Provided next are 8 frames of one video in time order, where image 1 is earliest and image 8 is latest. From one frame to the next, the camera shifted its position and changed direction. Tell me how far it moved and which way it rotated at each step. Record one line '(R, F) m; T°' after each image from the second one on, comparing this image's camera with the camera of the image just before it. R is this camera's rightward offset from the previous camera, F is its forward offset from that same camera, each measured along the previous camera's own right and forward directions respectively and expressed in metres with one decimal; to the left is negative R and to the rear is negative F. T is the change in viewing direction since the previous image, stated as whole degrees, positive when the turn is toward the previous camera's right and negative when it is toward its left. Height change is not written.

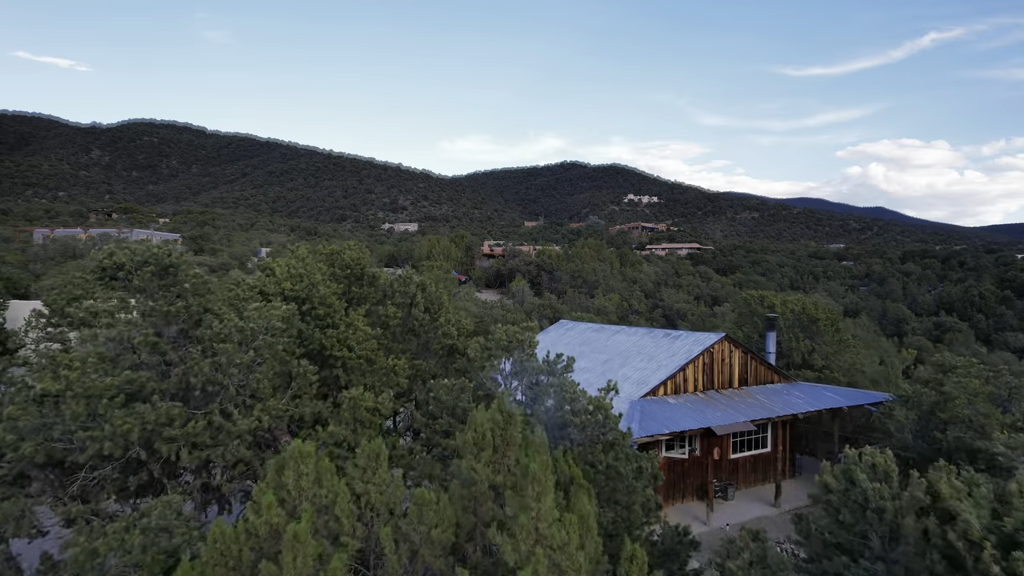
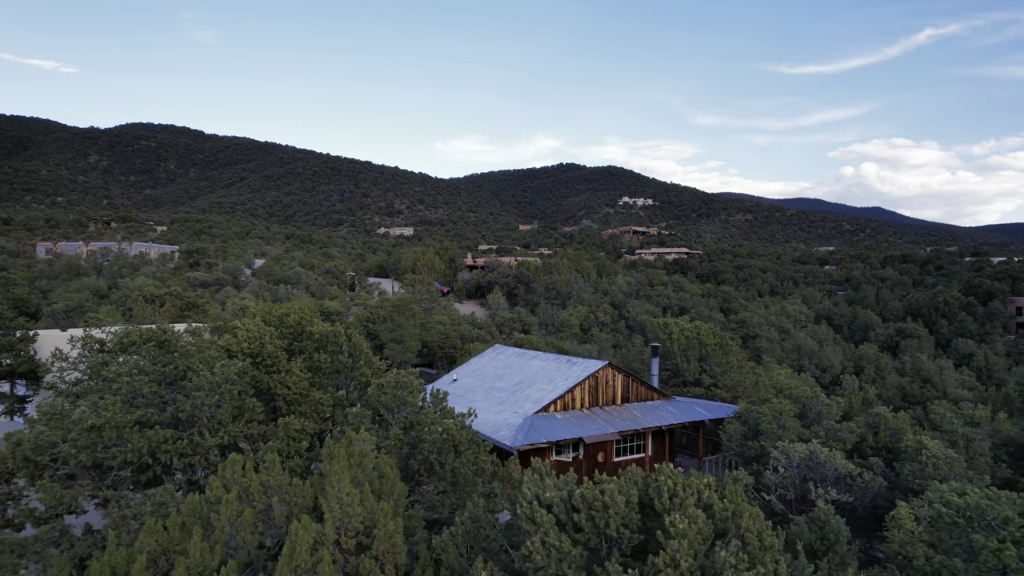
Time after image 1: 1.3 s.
(+1.9, -3.3) m; +1°
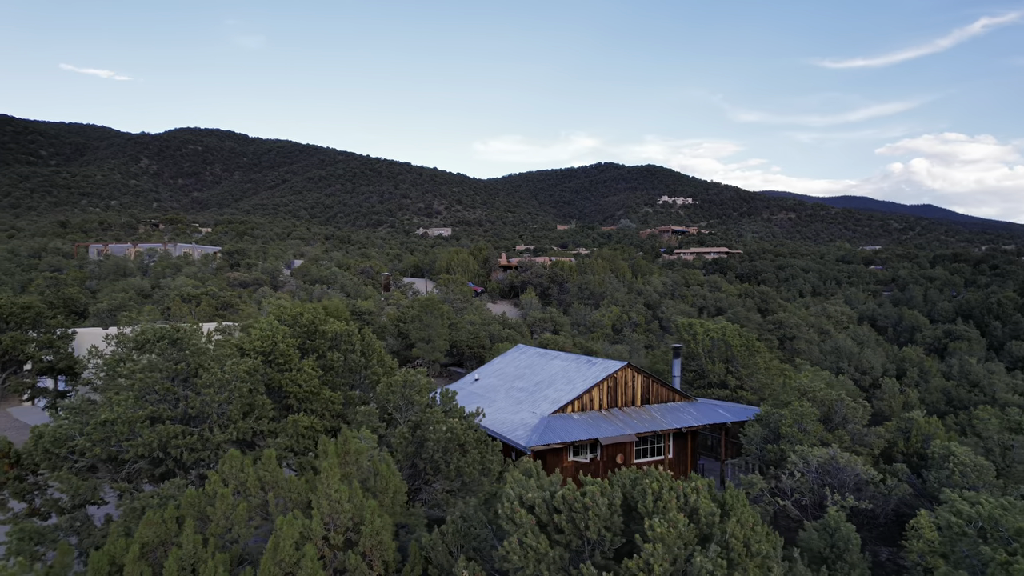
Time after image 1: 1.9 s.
(+0.5, +0.1) m; -3°
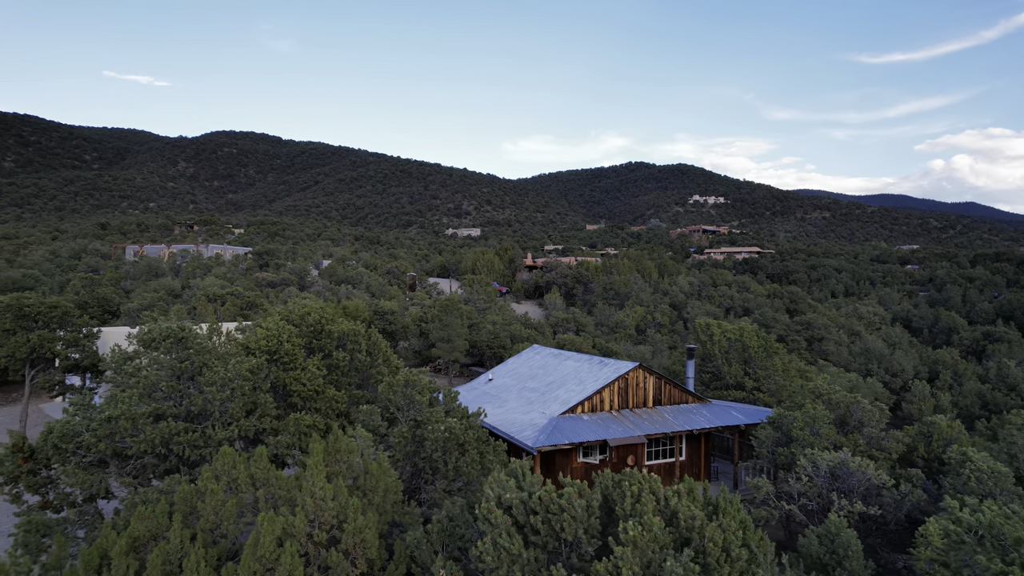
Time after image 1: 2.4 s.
(+0.4, 0.0) m; -3°
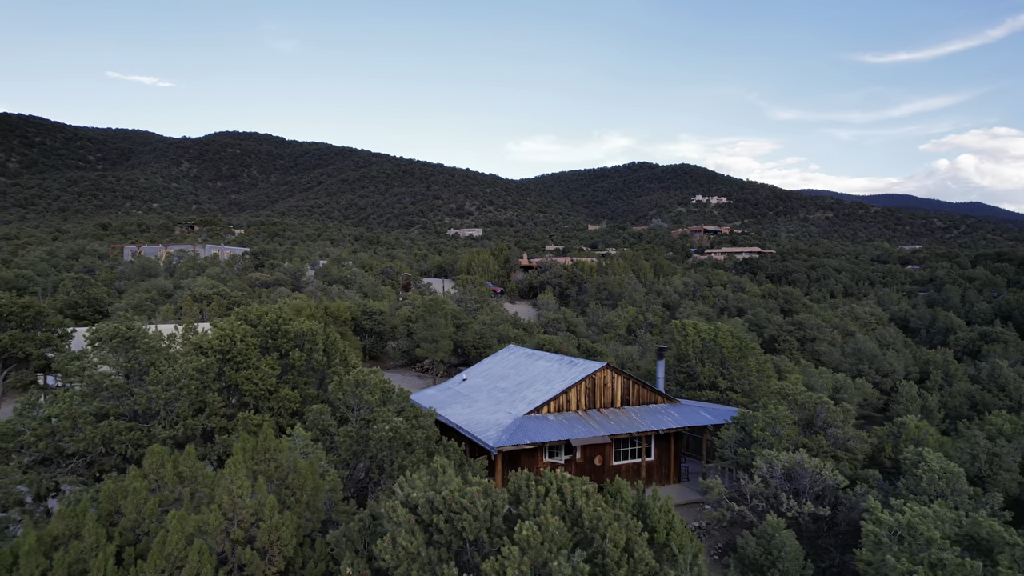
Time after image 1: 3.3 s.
(+0.9, 0.0) m; 0°
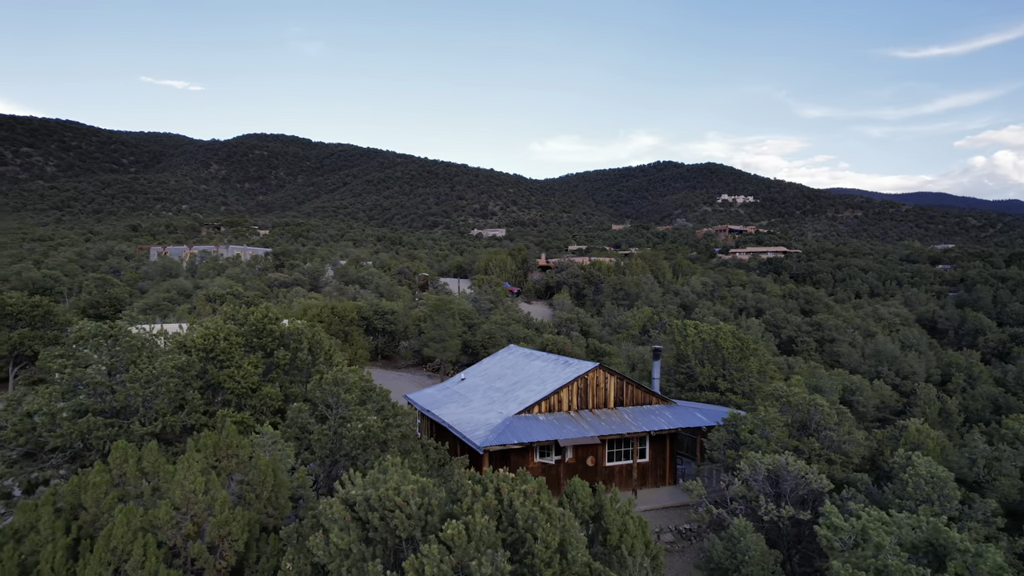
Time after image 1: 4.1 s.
(+0.8, 0.0) m; -2°
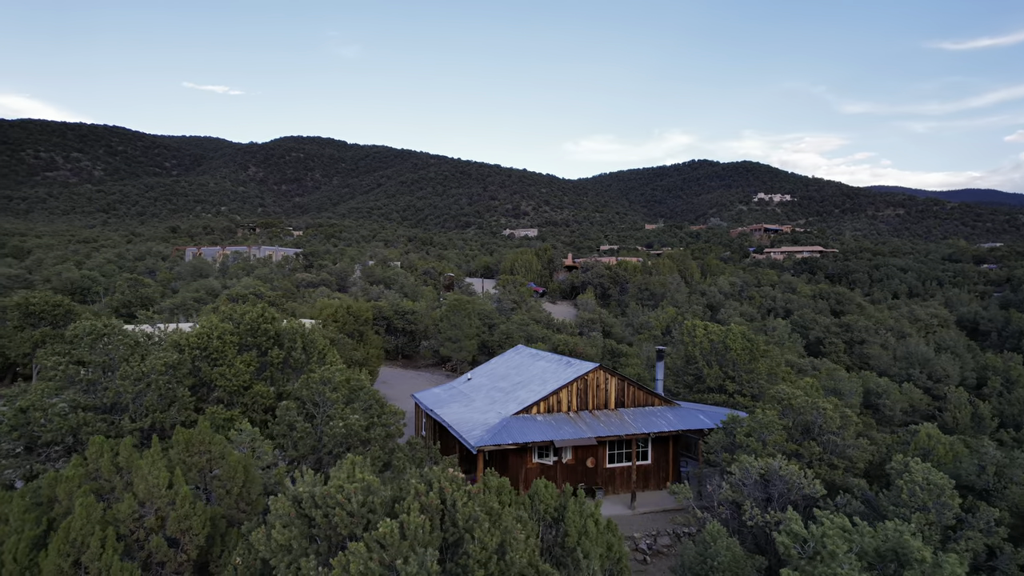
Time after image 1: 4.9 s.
(+0.8, 0.0) m; -3°
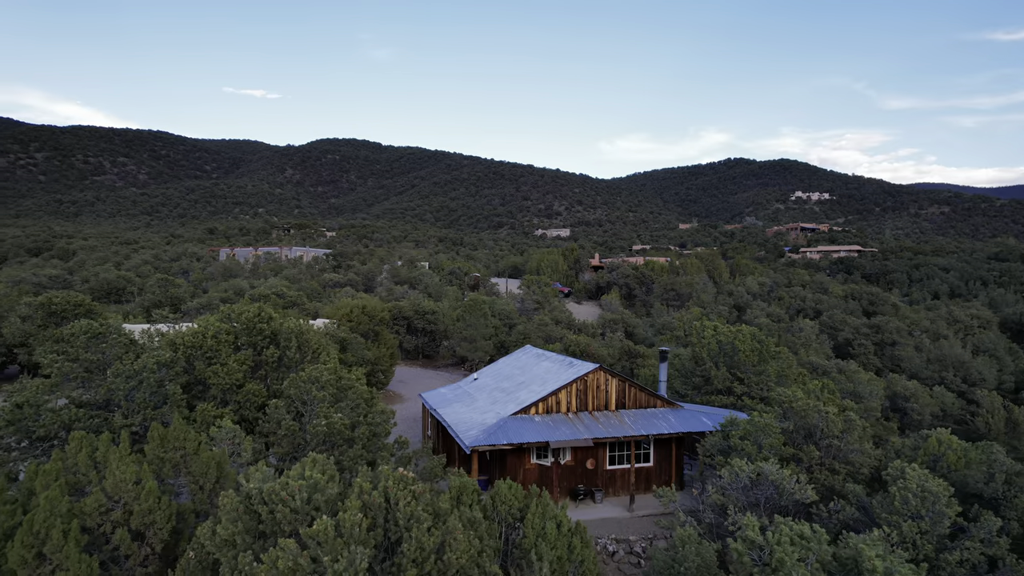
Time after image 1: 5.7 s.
(+0.8, 0.0) m; -3°
